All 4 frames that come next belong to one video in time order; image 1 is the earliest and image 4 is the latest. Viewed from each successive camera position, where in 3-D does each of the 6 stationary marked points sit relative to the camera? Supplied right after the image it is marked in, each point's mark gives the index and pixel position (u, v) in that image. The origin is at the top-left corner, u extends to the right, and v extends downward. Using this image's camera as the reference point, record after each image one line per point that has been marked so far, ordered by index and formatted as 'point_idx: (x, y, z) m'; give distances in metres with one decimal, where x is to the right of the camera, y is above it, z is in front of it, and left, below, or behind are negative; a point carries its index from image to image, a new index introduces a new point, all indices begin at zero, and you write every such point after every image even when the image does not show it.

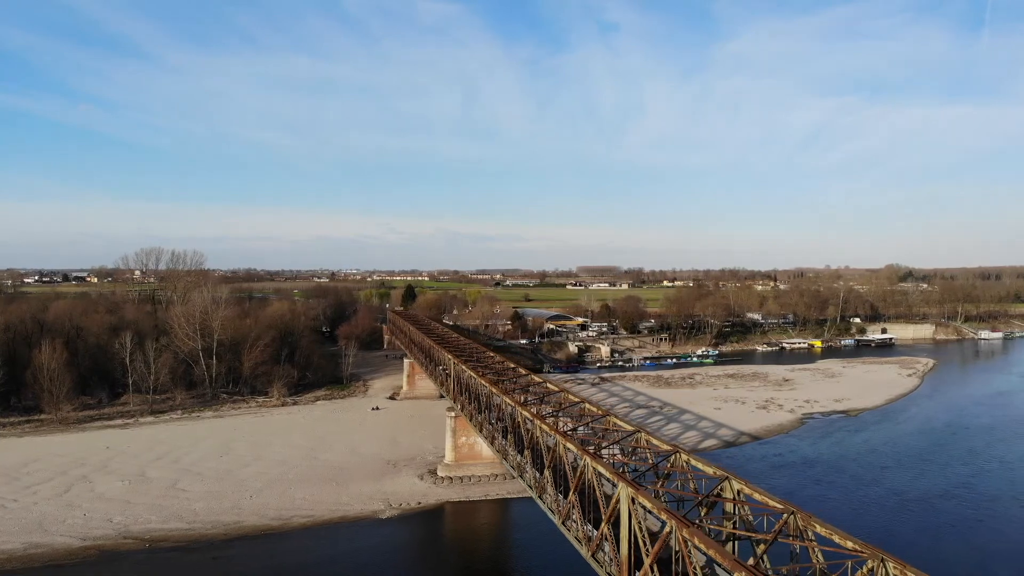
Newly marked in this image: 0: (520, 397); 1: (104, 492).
0: (+0.1, -2.2, +11.1) m
1: (-12.6, -6.4, +18.0) m
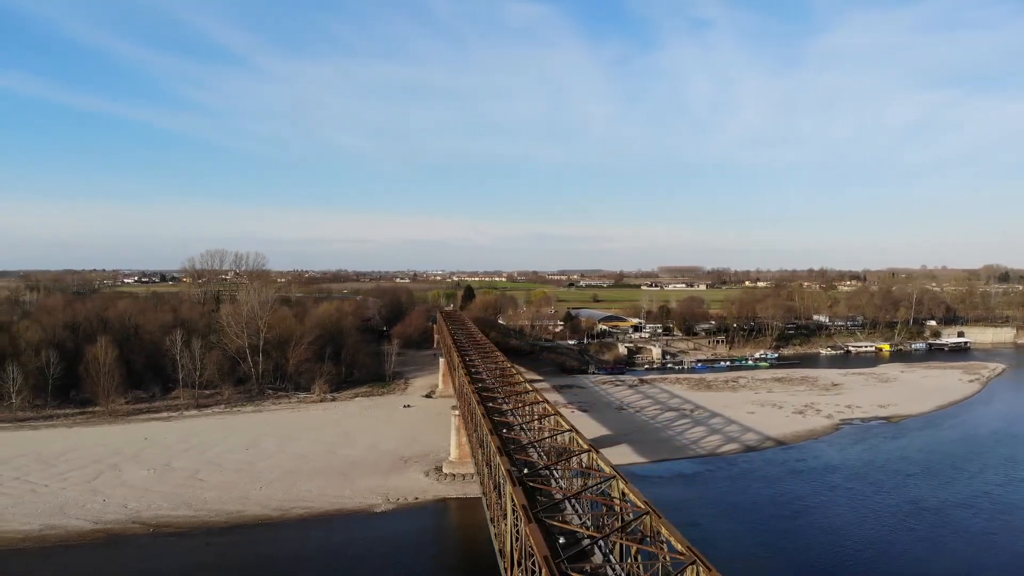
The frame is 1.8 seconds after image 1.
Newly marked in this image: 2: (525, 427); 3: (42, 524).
0: (-0.4, -2.1, +11.0) m
1: (-12.5, -6.3, +18.9) m
2: (+0.2, -2.0, +8.0) m
3: (-11.7, -5.8, +14.2) m
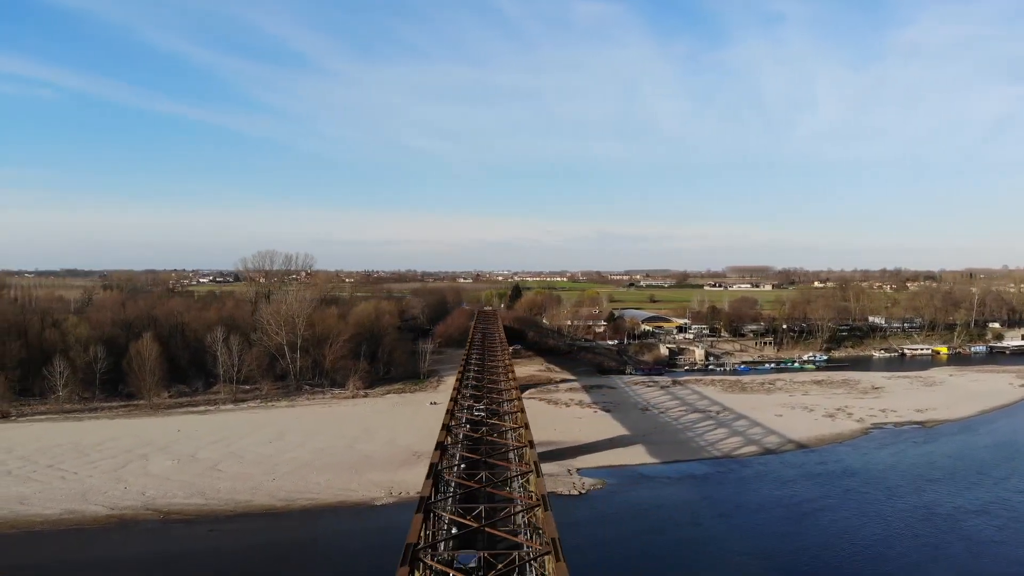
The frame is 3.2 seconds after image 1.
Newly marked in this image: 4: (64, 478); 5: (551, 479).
0: (-0.7, -2.1, +11.2) m
1: (-12.3, -6.2, +19.8) m
2: (-0.3, -1.9, +8.1) m
3: (-11.8, -5.8, +15.1) m
4: (-14.5, -6.1, +18.6) m
5: (+1.2, -6.1, +18.5) m
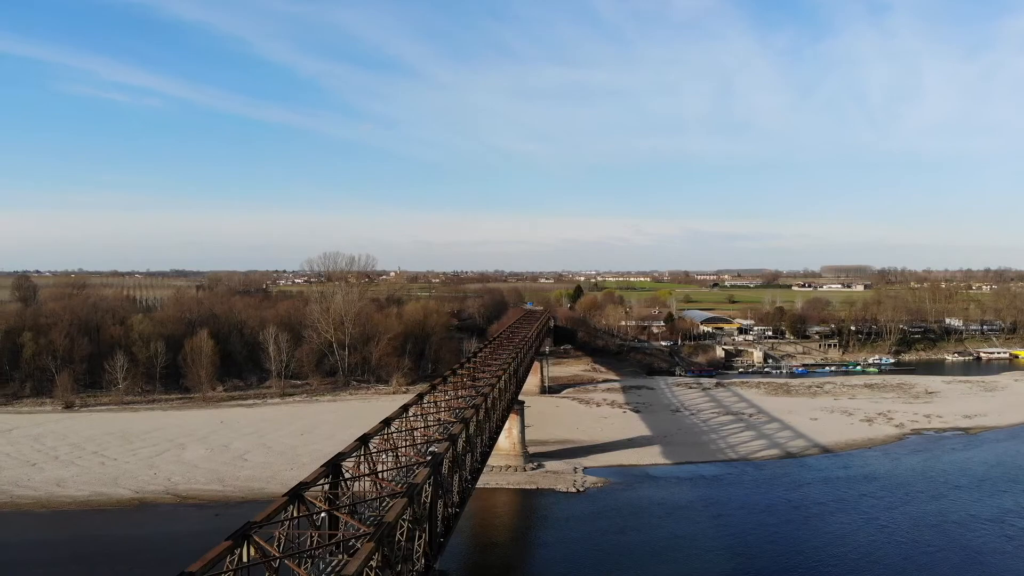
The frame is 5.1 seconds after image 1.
0: (-1.2, -2.0, +11.6) m
1: (-12.1, -6.2, +21.1) m
2: (-1.1, -1.9, +8.5) m
3: (-11.9, -5.8, +16.4) m
4: (-14.3, -6.1, +20.1) m
5: (+1.4, -6.1, +18.7) m
